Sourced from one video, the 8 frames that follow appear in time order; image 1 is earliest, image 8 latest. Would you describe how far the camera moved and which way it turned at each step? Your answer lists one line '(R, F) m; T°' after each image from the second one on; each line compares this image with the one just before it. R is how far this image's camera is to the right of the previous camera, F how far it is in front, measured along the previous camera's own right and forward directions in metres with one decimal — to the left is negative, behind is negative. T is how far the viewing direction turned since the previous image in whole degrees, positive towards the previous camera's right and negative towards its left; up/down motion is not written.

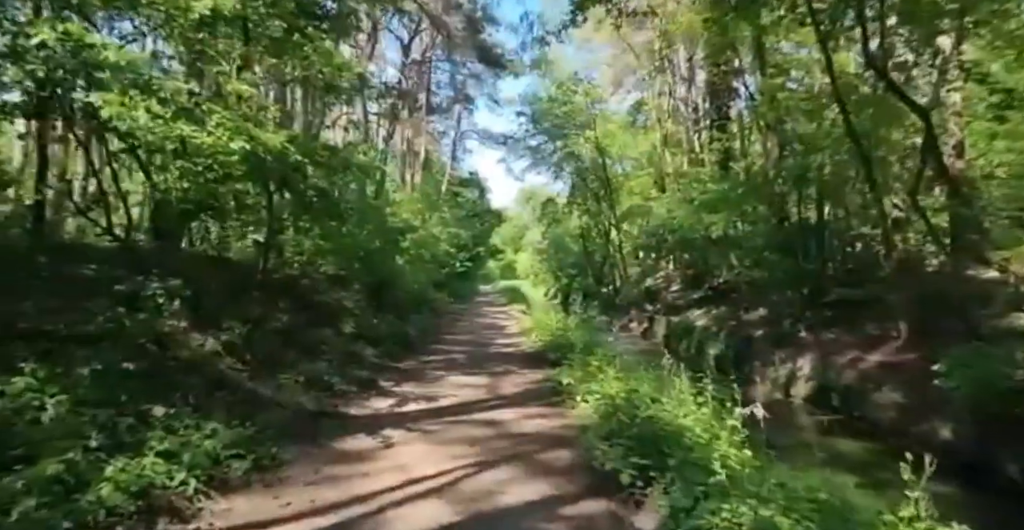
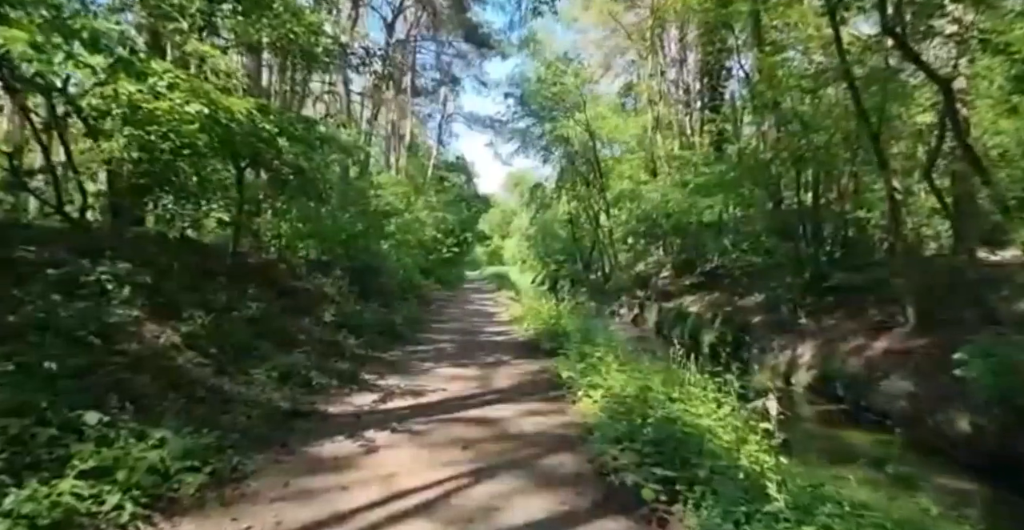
(-0.1, +0.6) m; +1°
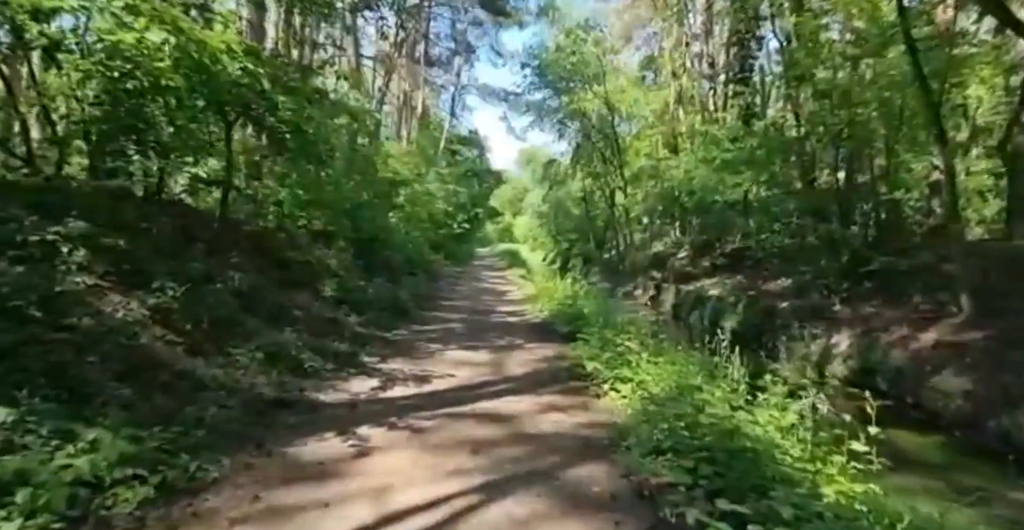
(-0.1, +0.8) m; -1°
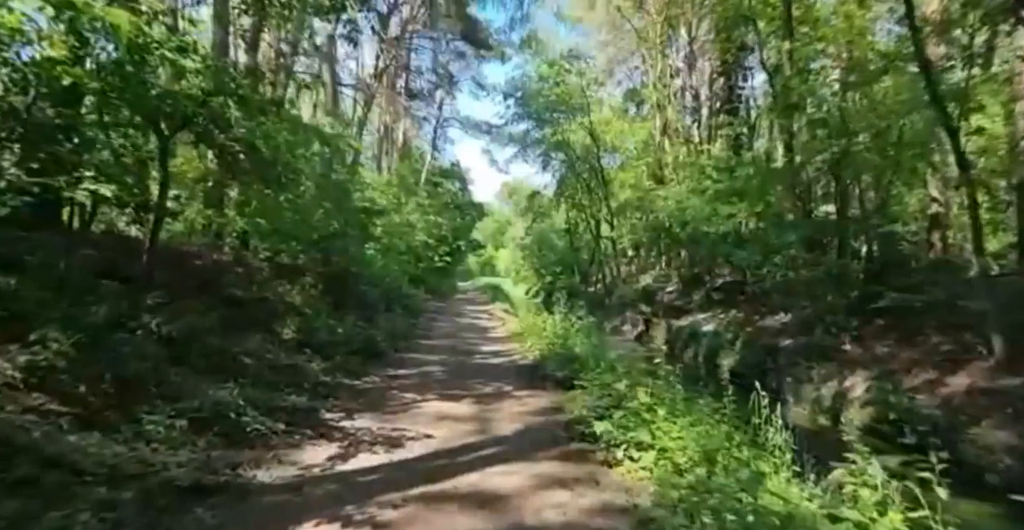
(-0.1, +1.0) m; +2°
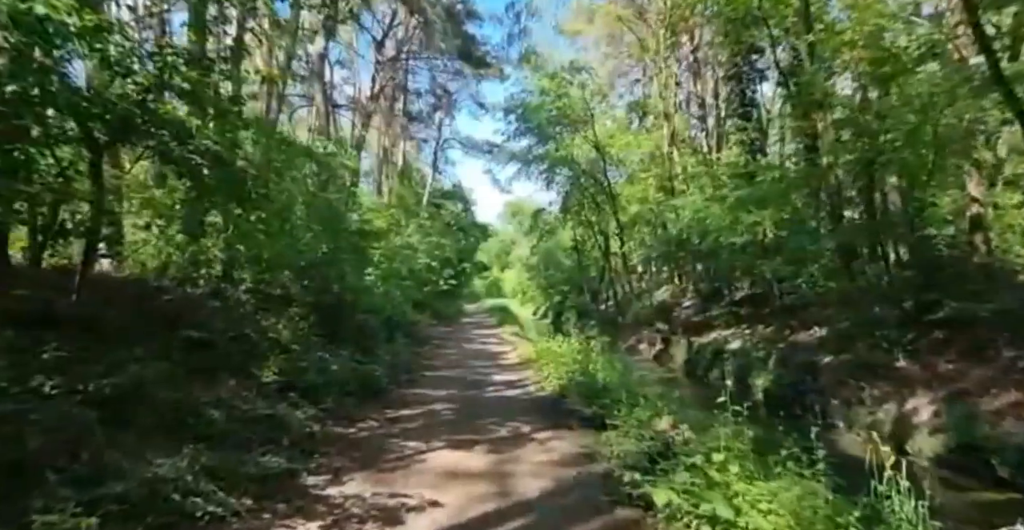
(-0.1, +1.1) m; 0°
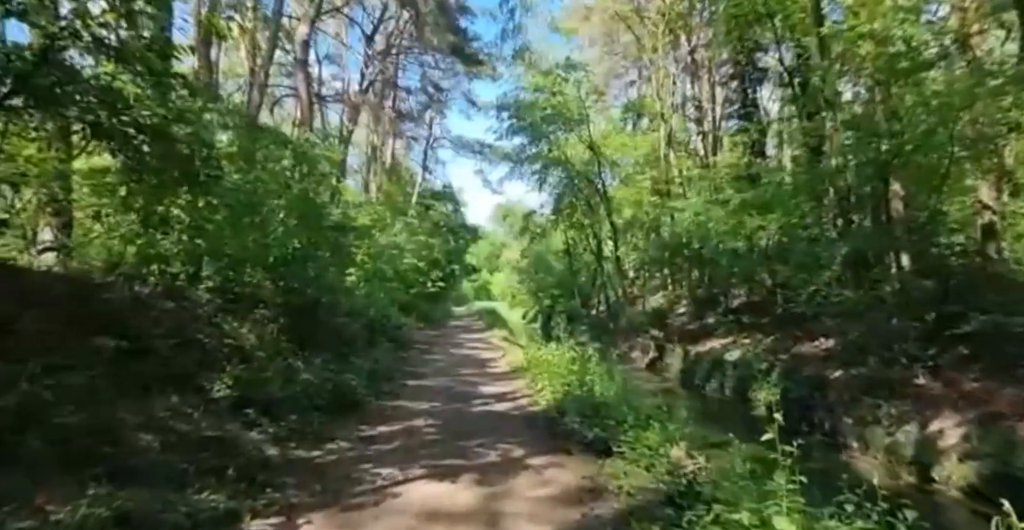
(0.0, +0.8) m; +1°
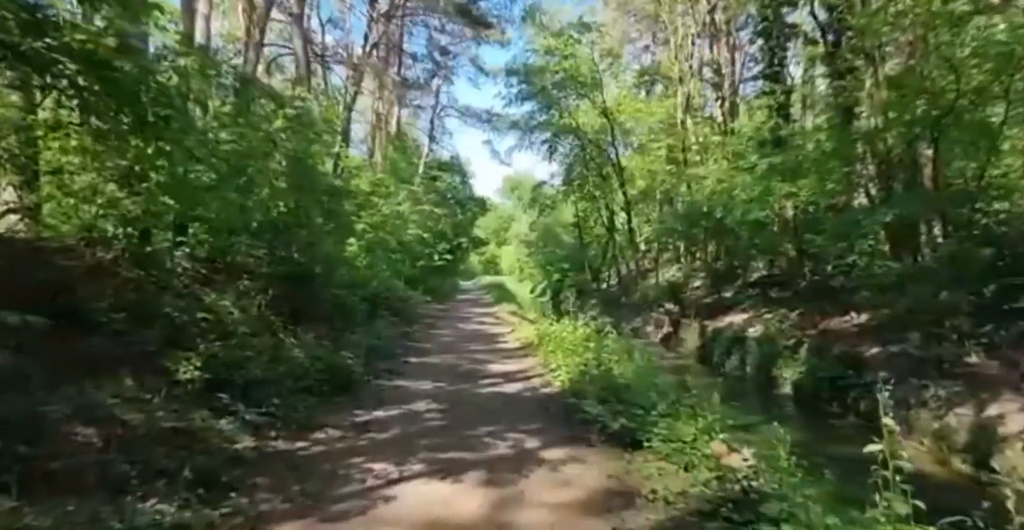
(0.0, +0.8) m; -1°
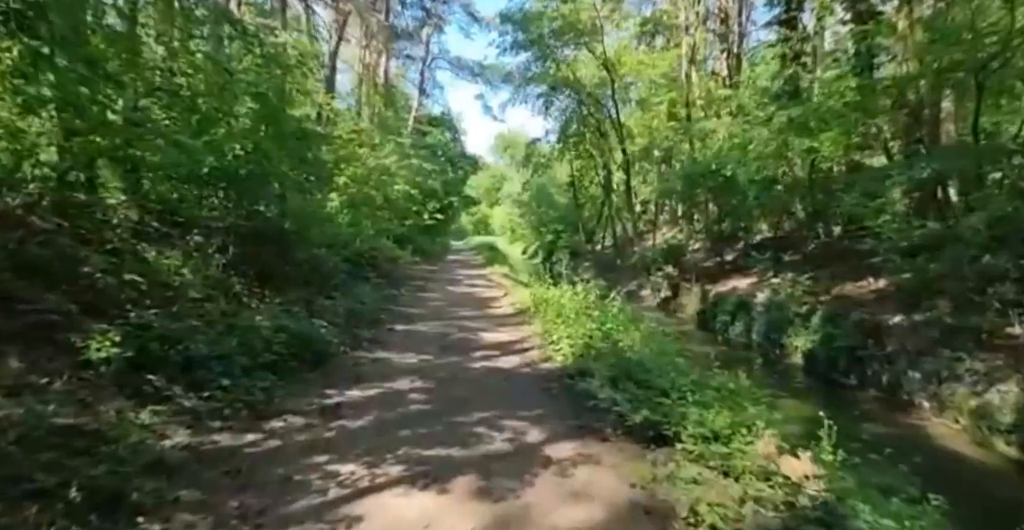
(-0.1, +1.0) m; +1°
